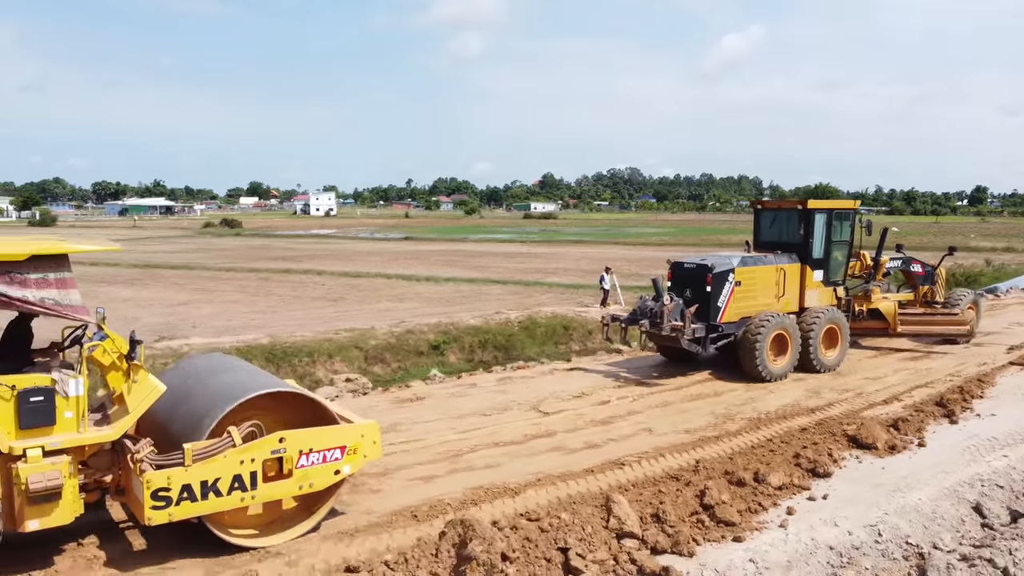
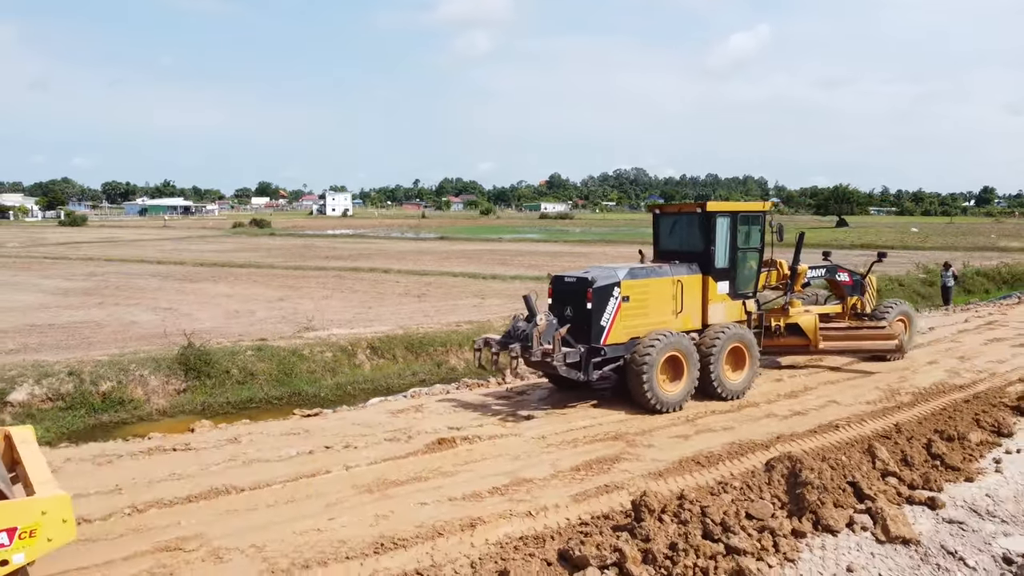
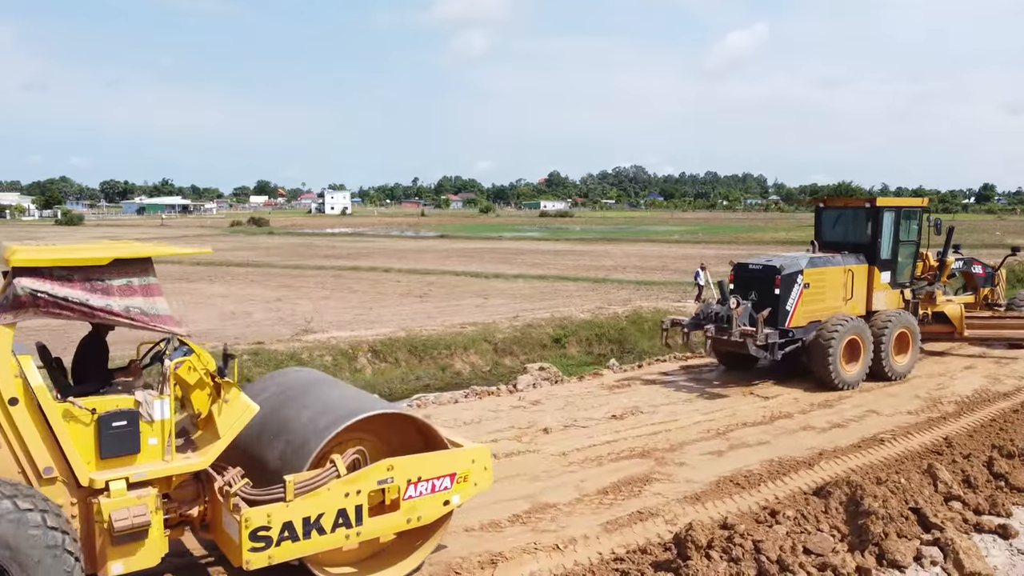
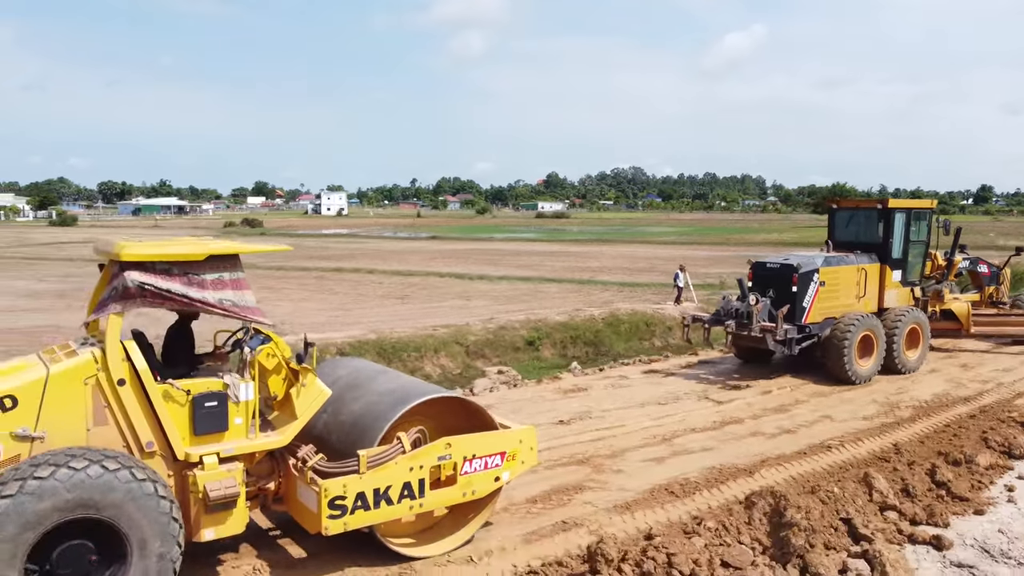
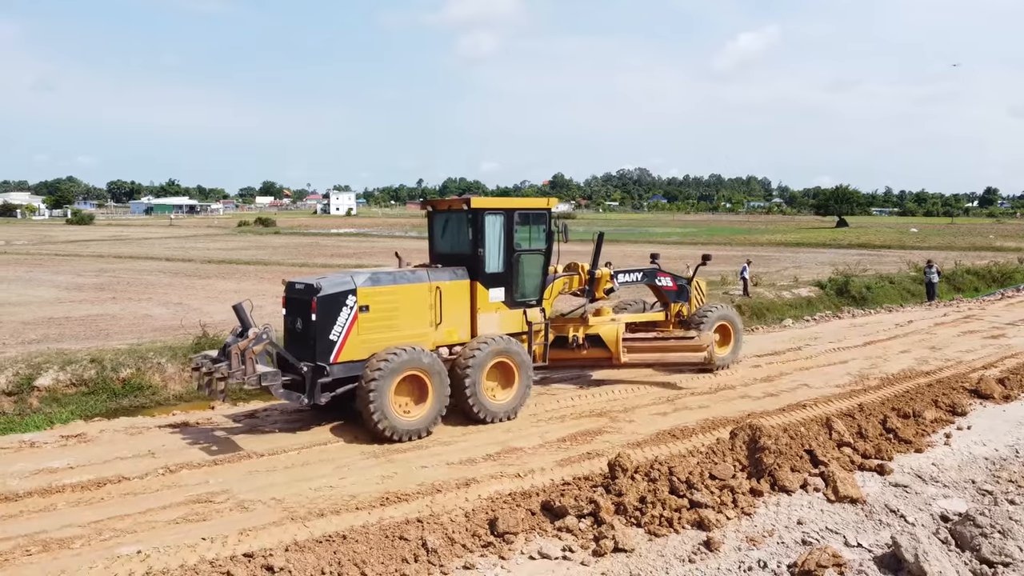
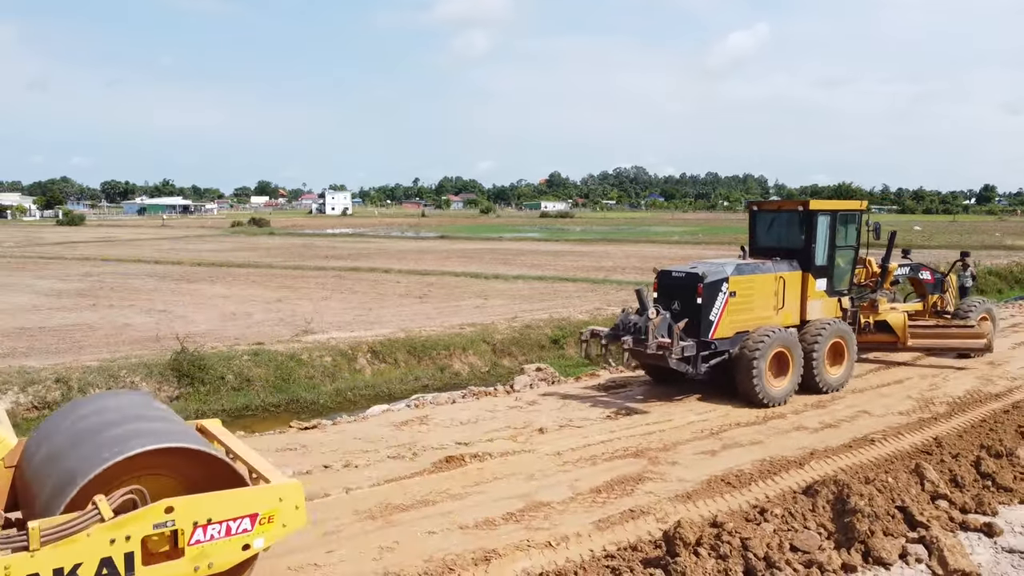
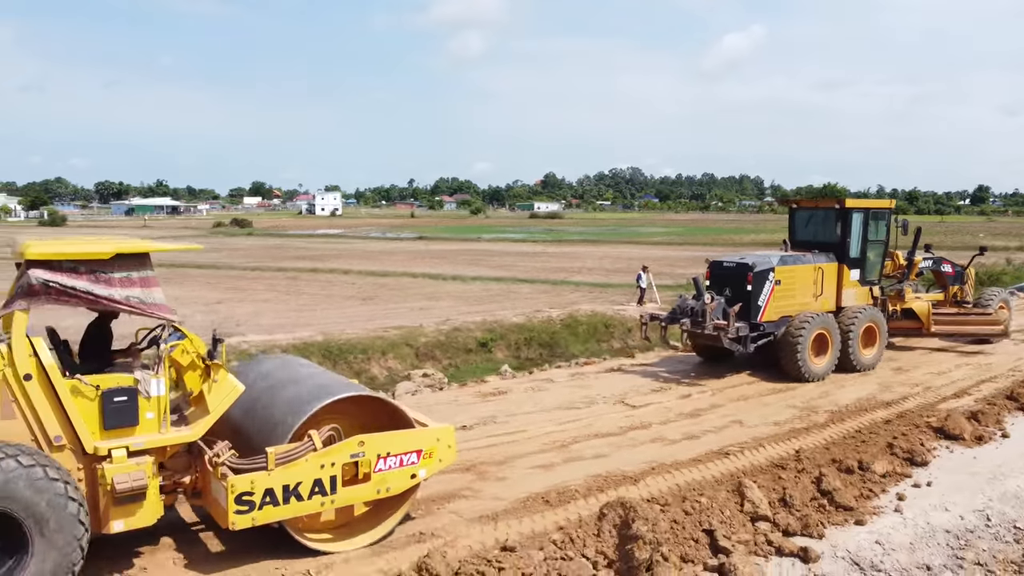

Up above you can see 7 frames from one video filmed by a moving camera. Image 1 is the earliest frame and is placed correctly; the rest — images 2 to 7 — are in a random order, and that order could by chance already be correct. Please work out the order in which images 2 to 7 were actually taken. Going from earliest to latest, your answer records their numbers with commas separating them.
7, 4, 3, 6, 2, 5
